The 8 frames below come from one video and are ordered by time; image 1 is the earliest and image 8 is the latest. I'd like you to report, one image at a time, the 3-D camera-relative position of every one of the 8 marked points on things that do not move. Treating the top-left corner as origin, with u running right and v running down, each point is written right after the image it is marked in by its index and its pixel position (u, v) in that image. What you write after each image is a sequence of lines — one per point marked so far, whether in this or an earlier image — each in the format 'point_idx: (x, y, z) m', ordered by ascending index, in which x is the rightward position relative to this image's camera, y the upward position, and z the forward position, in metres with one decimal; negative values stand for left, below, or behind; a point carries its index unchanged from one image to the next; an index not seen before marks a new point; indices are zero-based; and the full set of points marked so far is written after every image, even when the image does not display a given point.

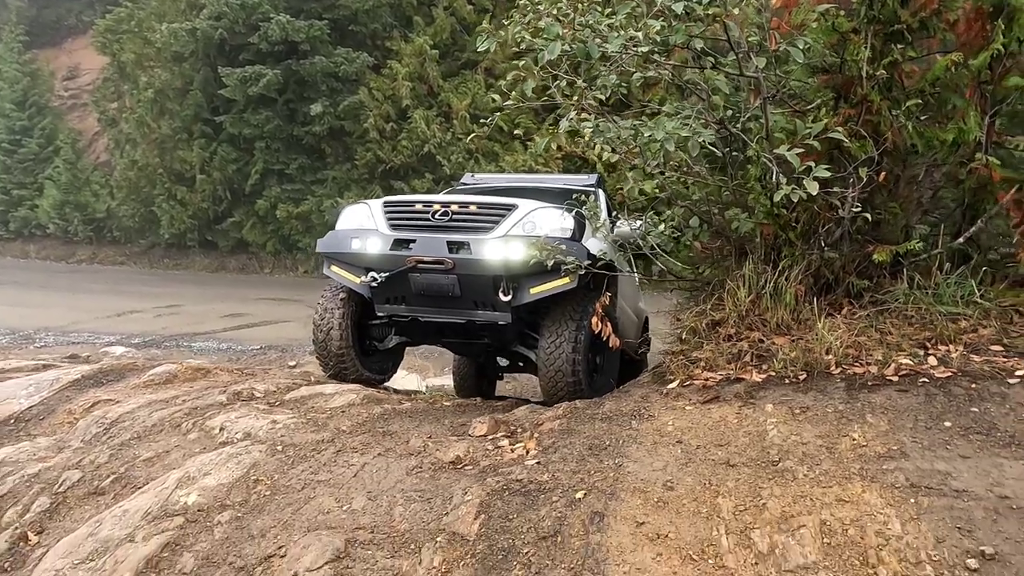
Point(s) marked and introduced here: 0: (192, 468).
0: (-1.6, -0.8, +4.0) m
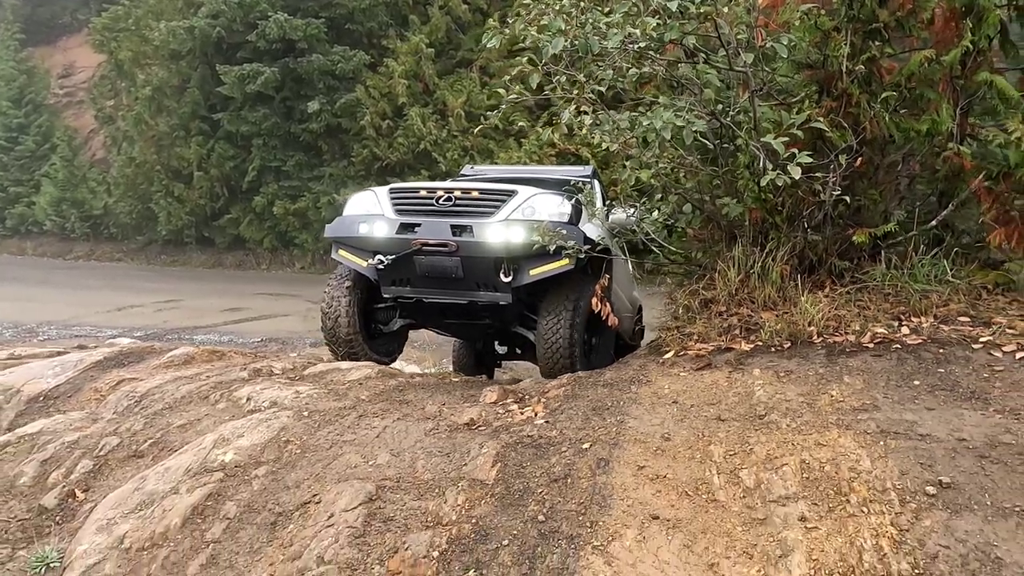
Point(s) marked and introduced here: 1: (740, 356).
0: (-1.6, -0.7, +4.3) m
1: (+1.1, -0.3, +3.8) m
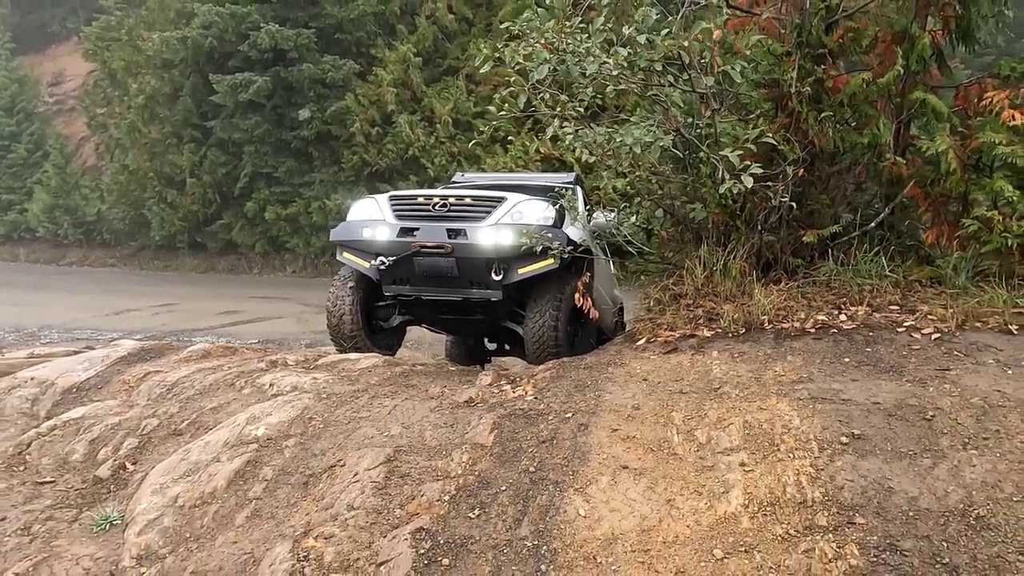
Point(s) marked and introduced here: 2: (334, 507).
0: (-1.6, -0.7, +4.8) m
1: (+1.1, -0.3, +4.4) m
2: (-0.9, -1.1, +3.7) m
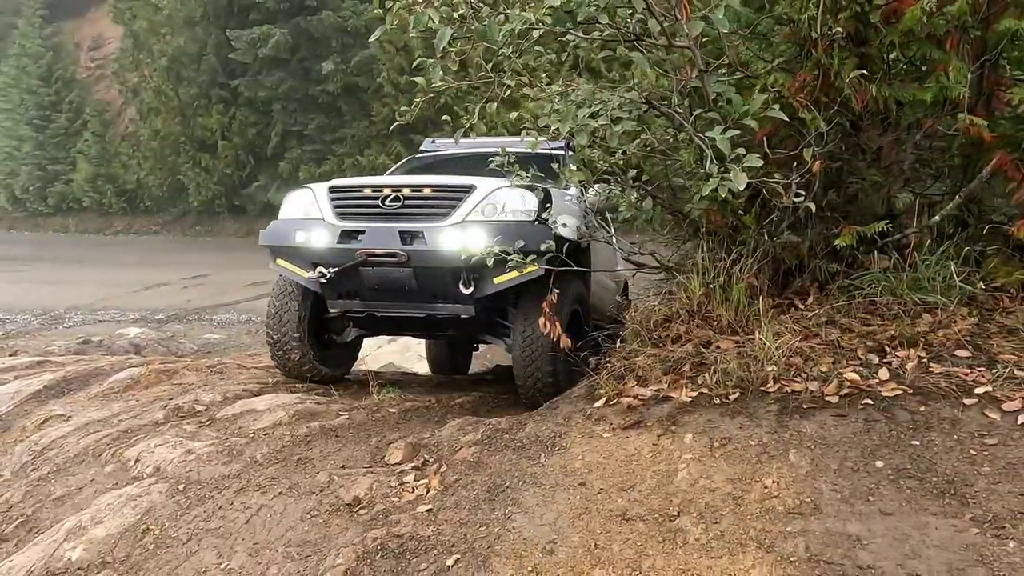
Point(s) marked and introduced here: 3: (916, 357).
0: (-2.0, -0.9, +3.8) m
1: (+0.7, -0.5, +3.1) m
2: (-1.3, -1.4, +2.7) m
3: (+1.6, -0.3, +3.1) m
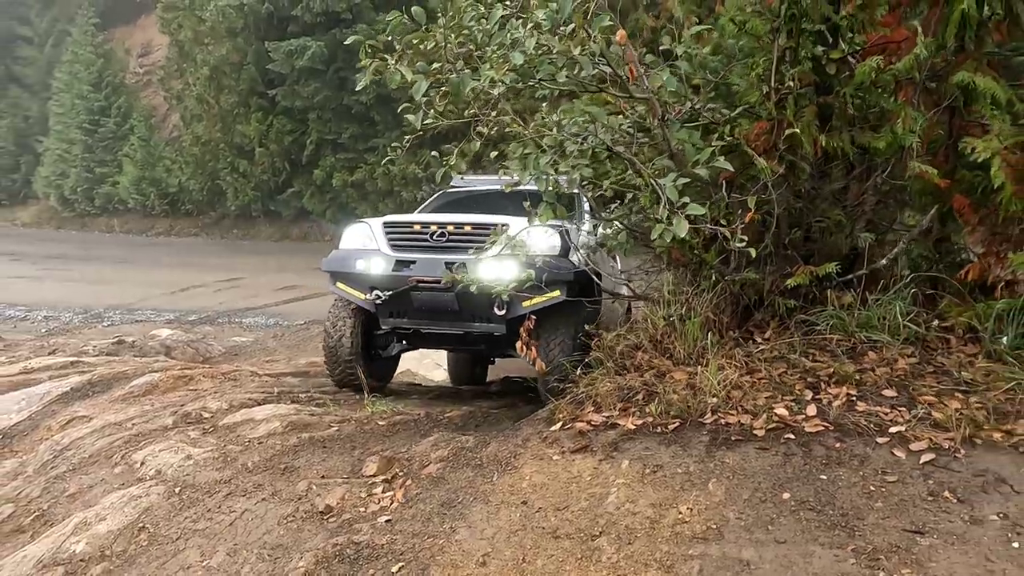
0: (-2.1, -1.0, +4.2) m
1: (+0.5, -0.7, +3.4) m
2: (-1.5, -1.5, +3.0) m
3: (+1.4, -0.5, +3.3) m
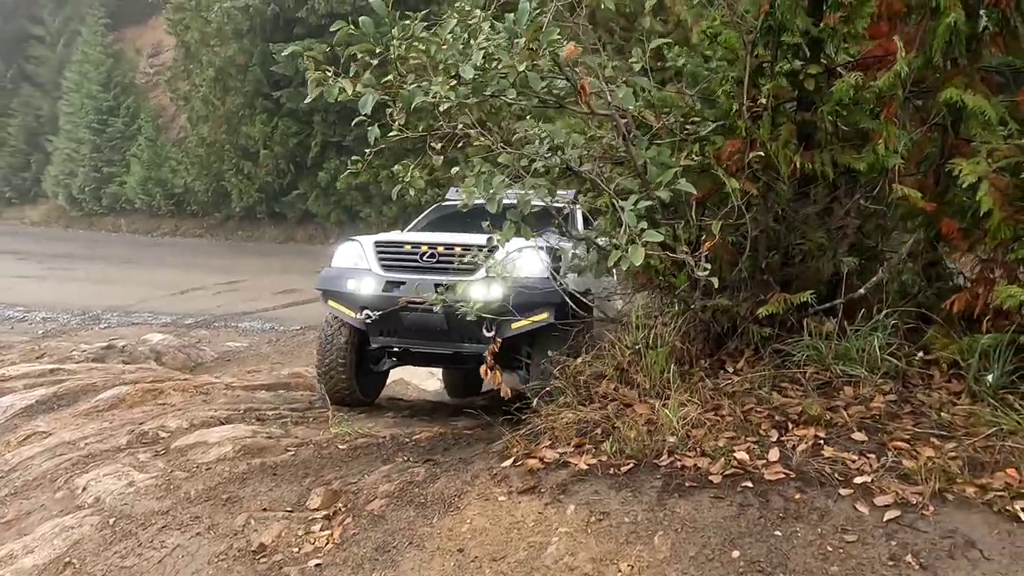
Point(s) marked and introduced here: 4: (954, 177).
0: (-2.3, -1.1, +4.1) m
1: (+0.2, -0.8, +3.2) m
2: (-1.8, -1.6, +2.8) m
3: (+1.2, -0.6, +3.1) m
4: (+2.2, +0.6, +3.8) m
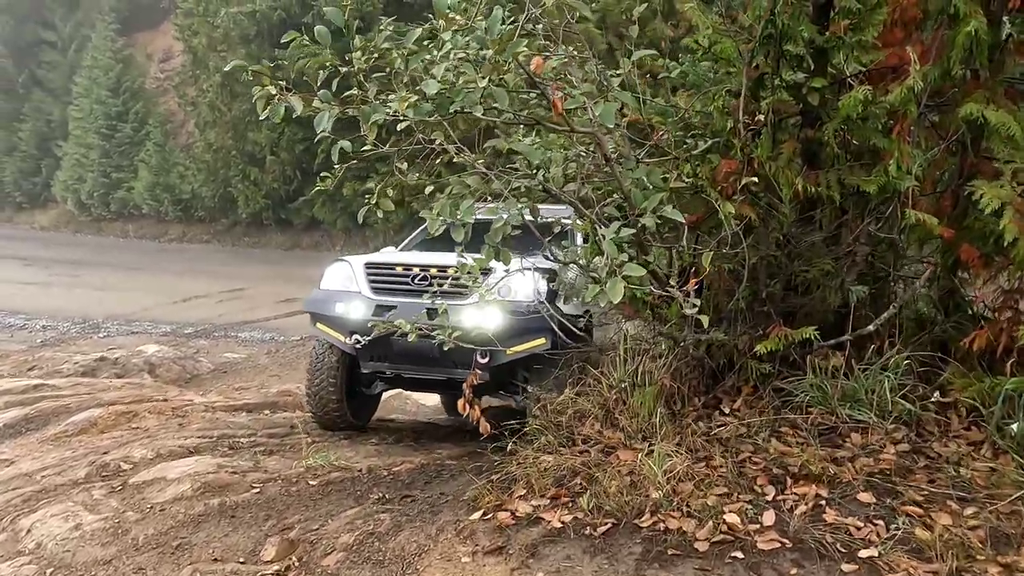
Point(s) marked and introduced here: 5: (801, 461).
0: (-2.5, -1.2, +3.8) m
1: (+0.1, -0.9, +2.8) m
2: (-1.9, -1.7, +2.5) m
3: (+1.1, -0.8, +2.7) m
4: (+2.1, +0.4, +3.5) m
5: (+1.1, -0.7, +3.0) m
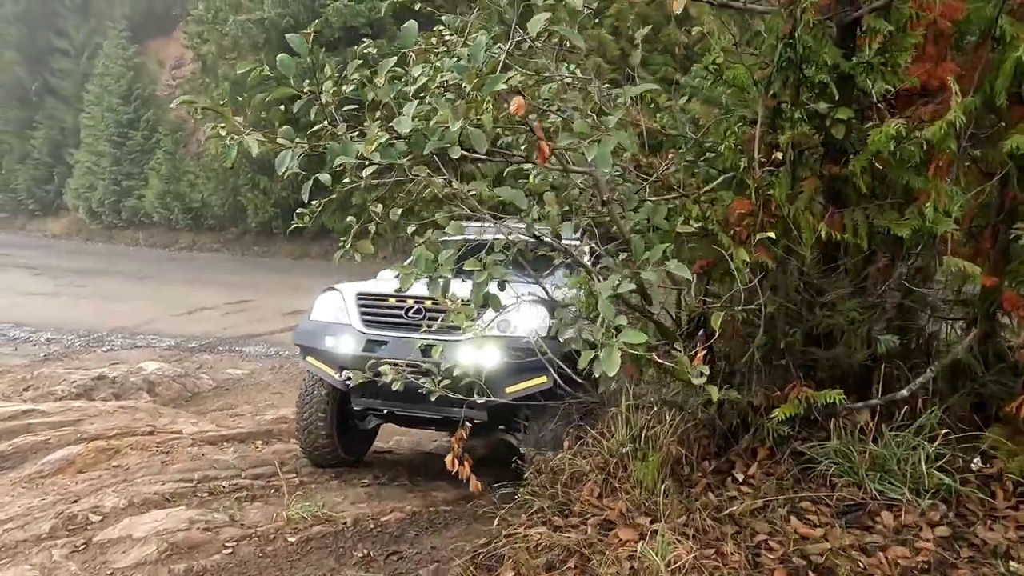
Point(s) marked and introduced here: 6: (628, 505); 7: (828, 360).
0: (-2.5, -1.5, +3.5) m
1: (0.0, -1.1, +2.5) m
2: (-2.0, -1.9, +2.2) m
3: (+1.0, -1.0, +2.4) m
4: (+2.0, +0.2, +3.1) m
5: (+1.1, -0.9, +2.6) m
6: (+0.5, -0.9, +3.1) m
7: (+1.4, -0.3, +3.4) m
